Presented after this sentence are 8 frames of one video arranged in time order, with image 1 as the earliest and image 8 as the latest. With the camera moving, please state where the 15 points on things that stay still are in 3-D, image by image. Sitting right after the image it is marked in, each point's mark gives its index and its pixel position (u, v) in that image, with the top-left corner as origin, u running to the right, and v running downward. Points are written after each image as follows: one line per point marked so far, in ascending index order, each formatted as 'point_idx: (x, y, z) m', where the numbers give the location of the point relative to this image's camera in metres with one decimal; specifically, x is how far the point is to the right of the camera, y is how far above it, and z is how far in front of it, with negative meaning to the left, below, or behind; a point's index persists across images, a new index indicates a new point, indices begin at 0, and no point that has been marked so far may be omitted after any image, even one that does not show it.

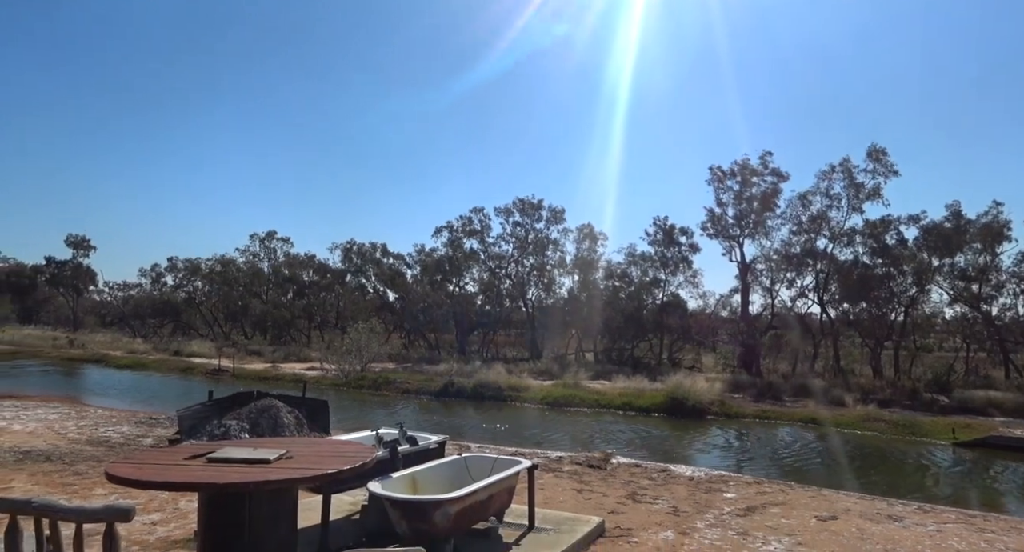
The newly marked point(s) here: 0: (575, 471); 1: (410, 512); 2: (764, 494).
0: (+1.0, -3.2, +10.5) m
1: (-0.8, -1.9, +5.2) m
2: (+3.6, -3.1, +9.2) m
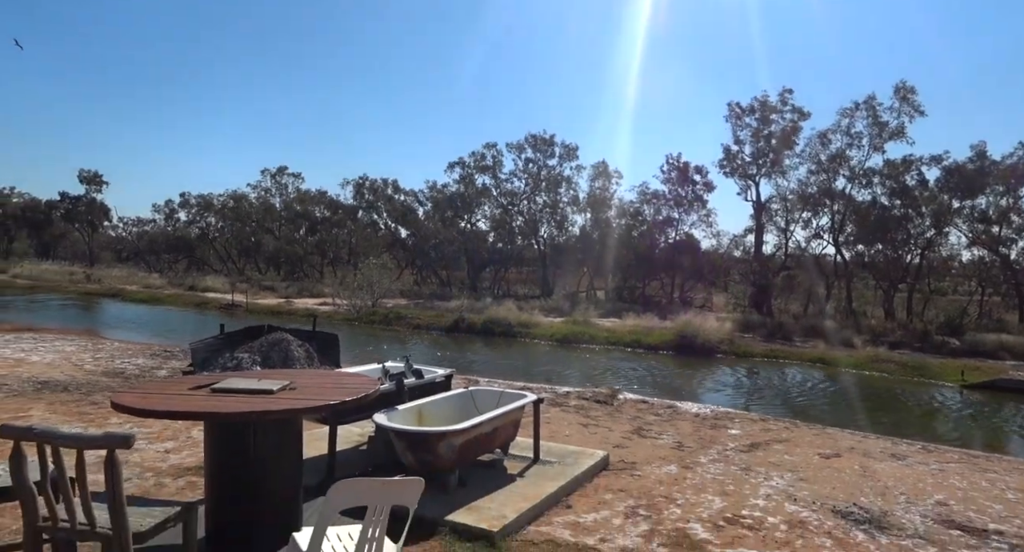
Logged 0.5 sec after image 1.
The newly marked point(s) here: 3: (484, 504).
0: (+1.2, -2.2, +10.6) m
1: (-0.8, -1.4, +5.3) m
2: (+3.7, -2.3, +9.3) m
3: (-0.2, -1.8, +5.2) m
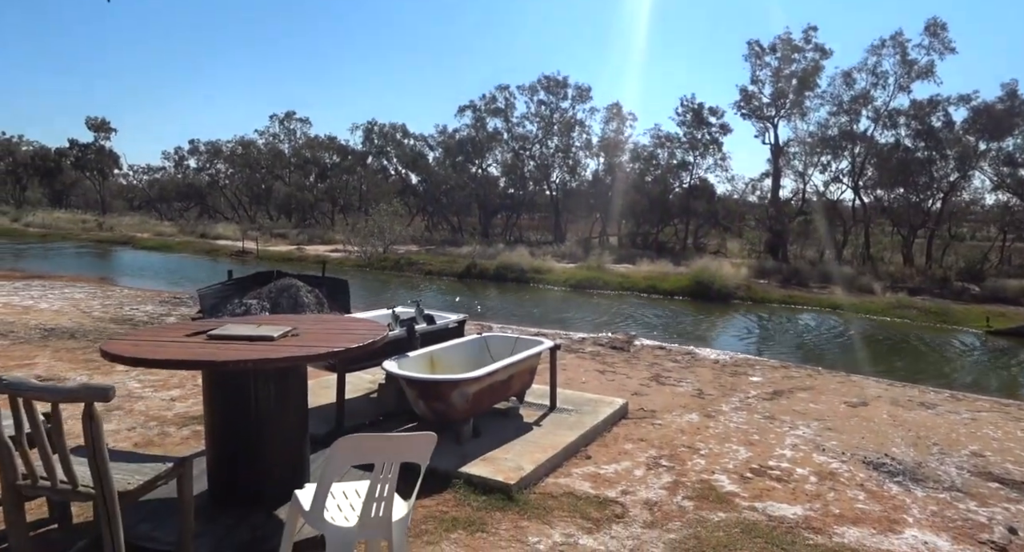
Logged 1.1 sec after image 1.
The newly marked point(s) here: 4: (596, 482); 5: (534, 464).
0: (+1.4, -1.2, +10.4) m
1: (-0.7, -0.9, +5.0) m
2: (+3.9, -1.4, +9.0) m
3: (-0.1, -1.4, +5.0) m
4: (+0.6, -1.6, +4.8) m
5: (+0.2, -1.4, +4.8) m
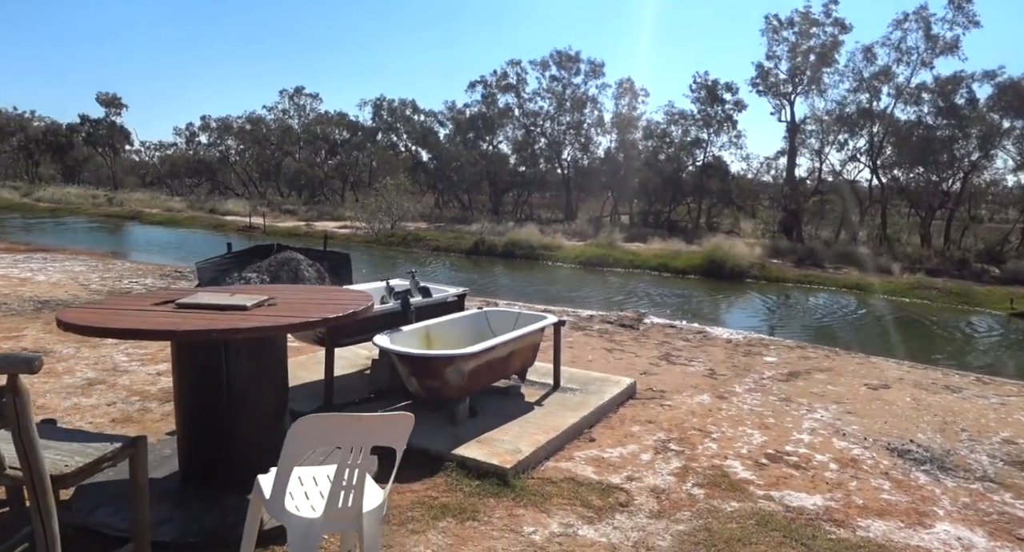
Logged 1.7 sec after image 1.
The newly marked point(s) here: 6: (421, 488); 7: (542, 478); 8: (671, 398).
0: (+1.5, -0.8, +10.0) m
1: (-0.7, -0.7, +4.7) m
2: (+4.0, -1.1, +8.6) m
3: (-0.1, -1.2, +4.6) m
4: (+0.6, -1.3, +4.5) m
5: (+0.1, -1.2, +4.5) m
6: (-0.6, -1.3, +3.9) m
7: (+0.2, -1.3, +4.2) m
8: (+1.6, -1.2, +6.4) m
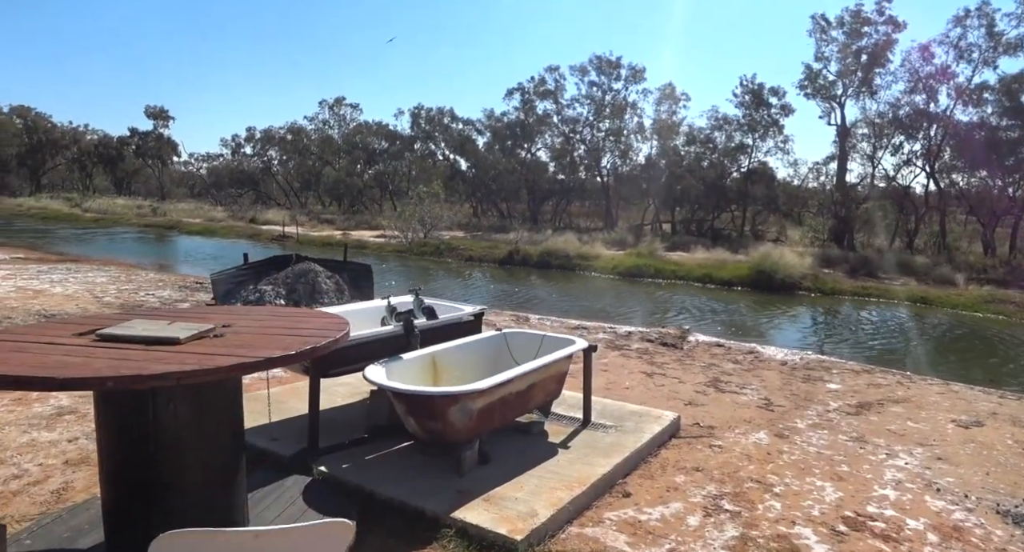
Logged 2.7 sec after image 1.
0: (+1.9, -1.0, +9.1) m
1: (-0.6, -0.8, +3.9) m
2: (+4.3, -1.3, +7.5) m
3: (0.0, -1.3, +3.8) m
4: (+0.7, -1.5, +3.6) m
5: (+0.2, -1.3, +3.6) m
6: (-0.5, -1.4, +3.1) m
7: (+0.3, -1.5, +3.4) m
8: (+1.8, -1.4, +5.5) m
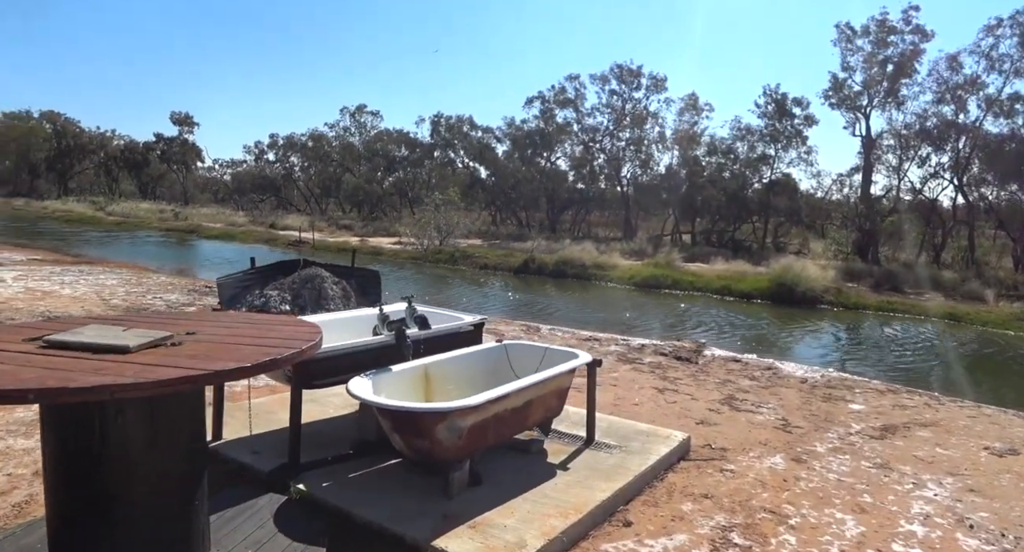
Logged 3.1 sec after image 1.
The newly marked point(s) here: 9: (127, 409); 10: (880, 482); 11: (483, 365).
0: (+2.0, -1.2, +8.8) m
1: (-0.6, -0.9, +3.6) m
2: (+4.4, -1.5, +7.1) m
3: (-0.1, -1.3, +3.5) m
4: (+0.6, -1.5, +3.3) m
5: (+0.2, -1.4, +3.3) m
6: (-0.6, -1.5, +2.9) m
7: (+0.2, -1.5, +3.1) m
8: (+1.8, -1.5, +5.1) m
9: (-1.5, -0.6, +2.6) m
10: (+2.8, -1.6, +4.9) m
11: (-0.2, -0.7, +5.0) m
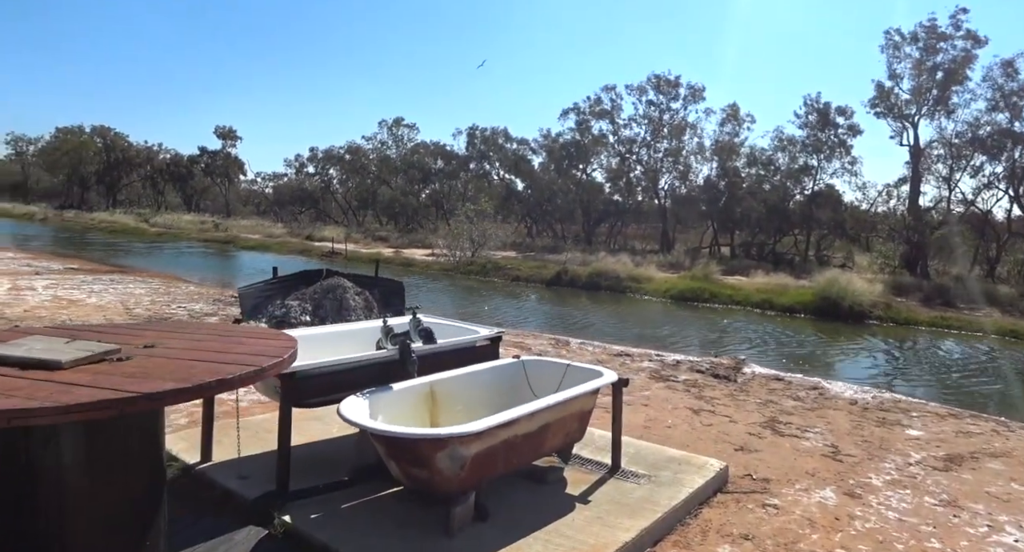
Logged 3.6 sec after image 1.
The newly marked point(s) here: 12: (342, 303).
0: (+2.3, -1.3, +8.2) m
1: (-0.6, -0.9, +3.2) m
2: (+4.6, -1.6, +6.4) m
3: (0.0, -1.4, +3.1) m
4: (+0.6, -1.6, +2.8) m
5: (+0.2, -1.4, +2.9) m
6: (-0.6, -1.5, +2.4) m
7: (+0.2, -1.5, +2.6) m
8: (+1.9, -1.6, +4.6) m
9: (-1.6, -0.6, +2.2) m
10: (+2.9, -1.7, +4.3) m
11: (-0.1, -0.8, +4.6) m
12: (-2.6, -0.4, +9.6) m
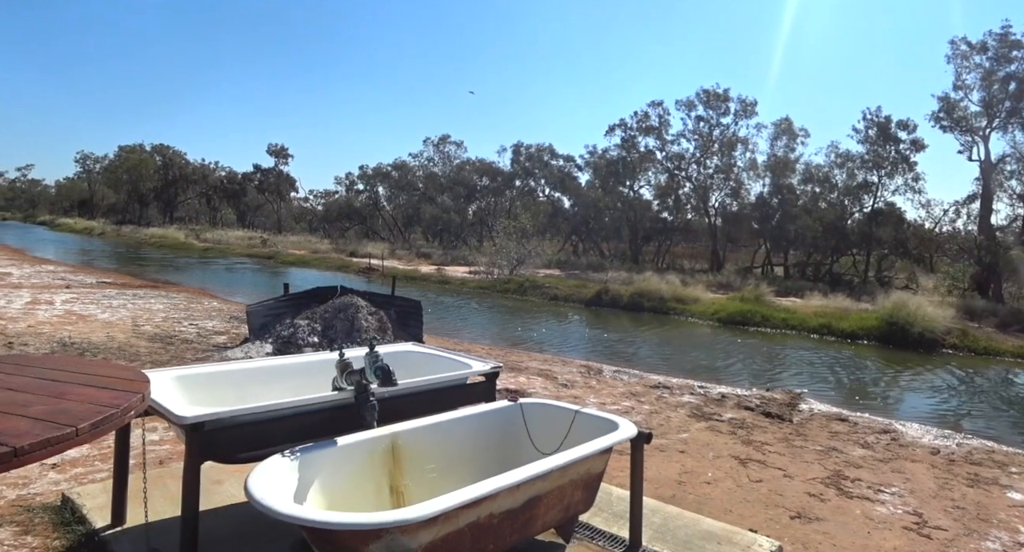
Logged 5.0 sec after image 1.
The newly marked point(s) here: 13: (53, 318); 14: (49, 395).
0: (+2.5, -1.6, +7.1) m
1: (-0.7, -1.0, +2.4) m
2: (+4.7, -1.8, +5.1) m
3: (-0.2, -1.5, +2.2) m
4: (+0.5, -1.6, +1.8) m
5: (0.0, -1.5, +1.9) m
6: (-0.8, -1.5, +1.6) m
7: (0.0, -1.6, +1.7) m
8: (+1.8, -1.7, +3.5) m
9: (-1.8, -0.6, +1.4) m
10: (+2.8, -1.8, +3.1) m
11: (-0.1, -0.9, +3.7) m
12: (-2.2, -0.7, +8.9) m
13: (-7.3, -0.7, +10.2) m
14: (-1.3, -0.3, +1.9) m
